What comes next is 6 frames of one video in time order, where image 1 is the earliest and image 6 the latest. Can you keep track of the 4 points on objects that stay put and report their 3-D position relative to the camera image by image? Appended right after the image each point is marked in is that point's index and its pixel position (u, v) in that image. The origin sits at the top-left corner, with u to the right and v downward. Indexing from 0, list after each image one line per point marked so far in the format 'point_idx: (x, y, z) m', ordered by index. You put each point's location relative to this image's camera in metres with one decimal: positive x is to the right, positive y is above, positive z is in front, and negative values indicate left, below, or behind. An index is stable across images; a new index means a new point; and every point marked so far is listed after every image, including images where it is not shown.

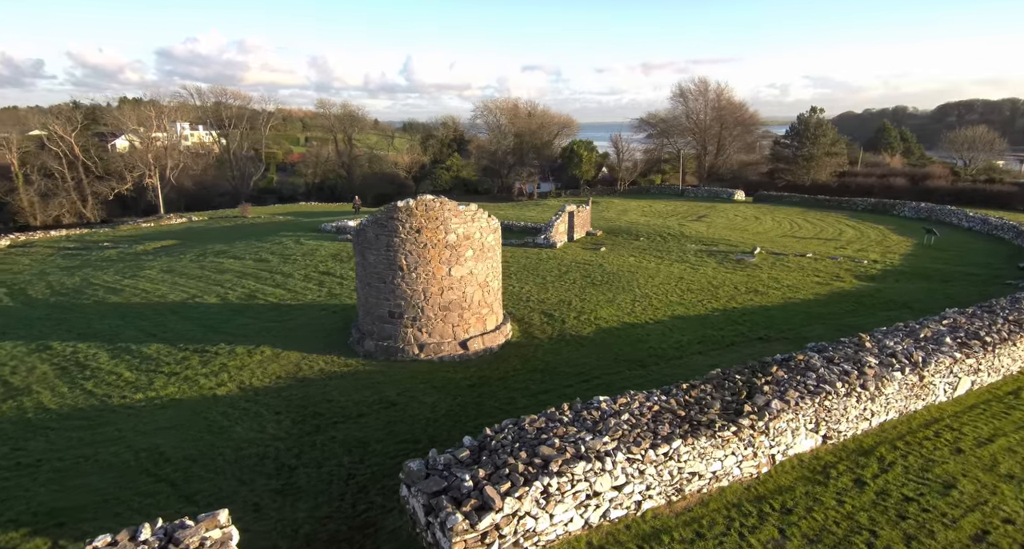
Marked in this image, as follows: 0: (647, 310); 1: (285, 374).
0: (+3.6, -1.0, +13.8) m
1: (-3.9, -1.7, +9.0) m
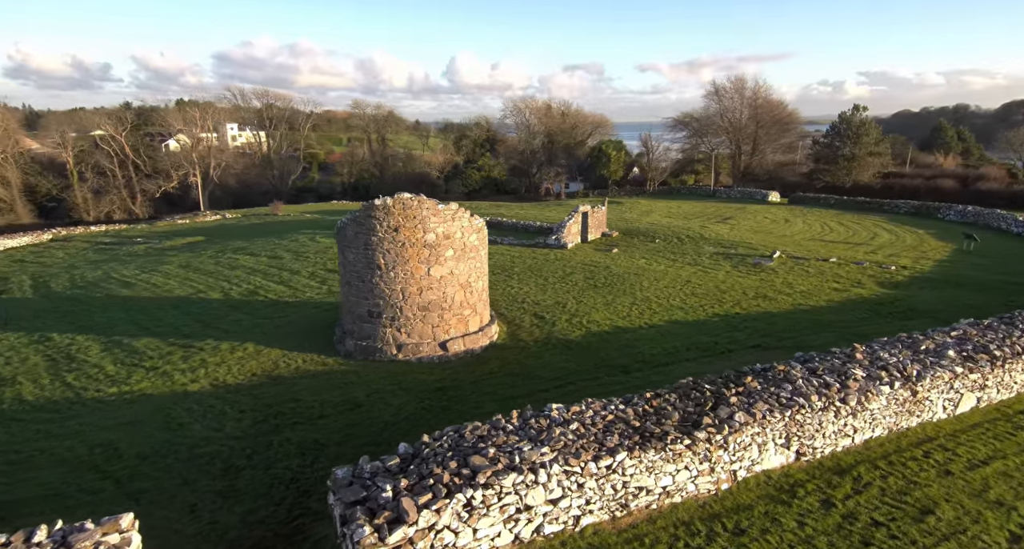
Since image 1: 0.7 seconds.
0: (+3.4, -1.0, +13.4) m
1: (-4.3, -1.7, +9.1) m
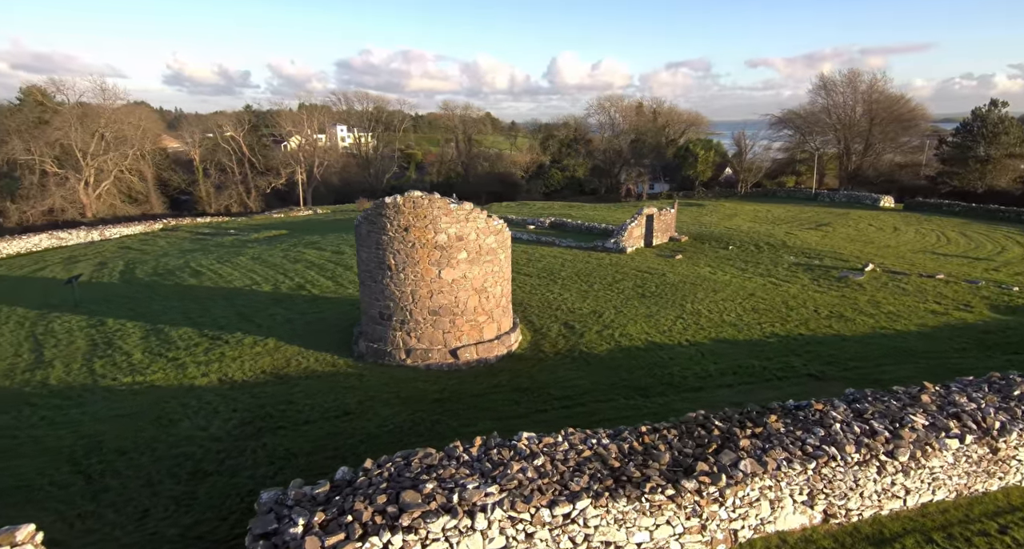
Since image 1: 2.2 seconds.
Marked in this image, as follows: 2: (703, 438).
0: (+4.1, -1.3, +12.3) m
1: (-4.2, -1.6, +9.1) m
2: (+2.0, -1.7, +5.6) m
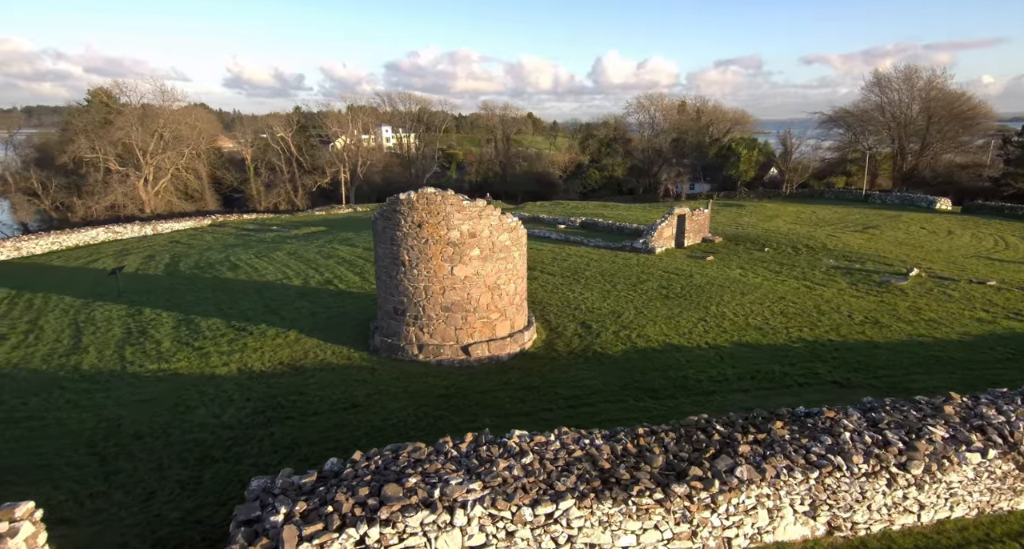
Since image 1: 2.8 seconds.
0: (+4.5, -1.3, +12.0) m
1: (-4.0, -1.5, +9.3) m
2: (+2.0, -1.7, +5.4) m
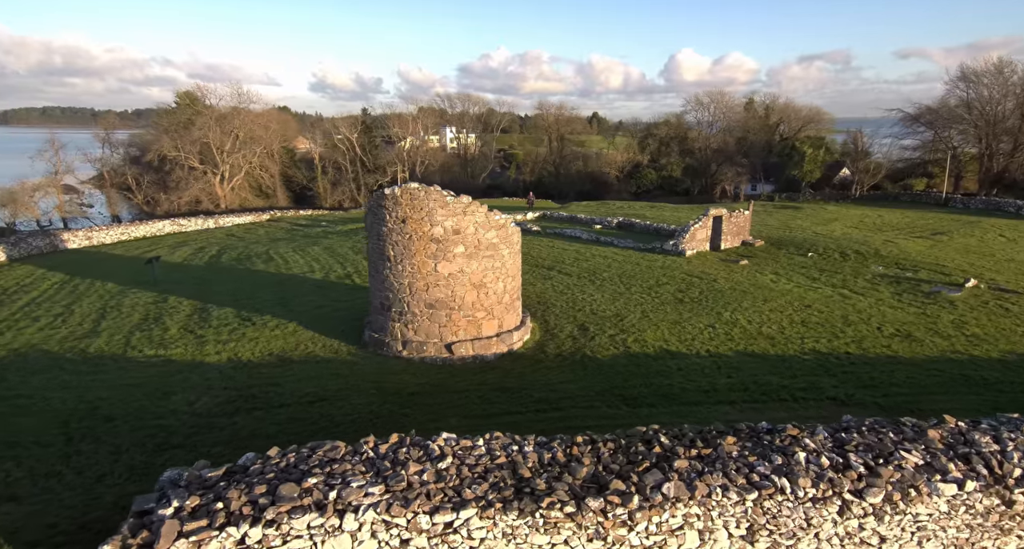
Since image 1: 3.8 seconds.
0: (+4.4, -1.4, +11.4) m
1: (-4.3, -1.4, +9.6) m
2: (+1.3, -1.8, +5.1) m
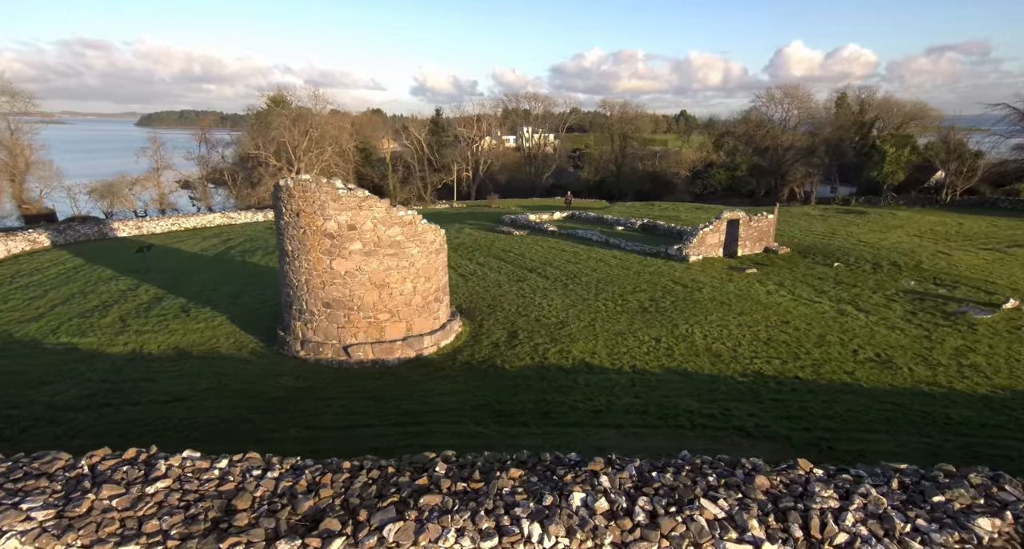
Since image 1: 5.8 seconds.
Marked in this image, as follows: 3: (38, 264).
0: (+2.8, -1.6, +10.6) m
1: (-6.1, -1.3, +9.7) m
2: (-1.0, -1.9, +4.7) m
3: (-18.0, +0.4, +19.8) m
